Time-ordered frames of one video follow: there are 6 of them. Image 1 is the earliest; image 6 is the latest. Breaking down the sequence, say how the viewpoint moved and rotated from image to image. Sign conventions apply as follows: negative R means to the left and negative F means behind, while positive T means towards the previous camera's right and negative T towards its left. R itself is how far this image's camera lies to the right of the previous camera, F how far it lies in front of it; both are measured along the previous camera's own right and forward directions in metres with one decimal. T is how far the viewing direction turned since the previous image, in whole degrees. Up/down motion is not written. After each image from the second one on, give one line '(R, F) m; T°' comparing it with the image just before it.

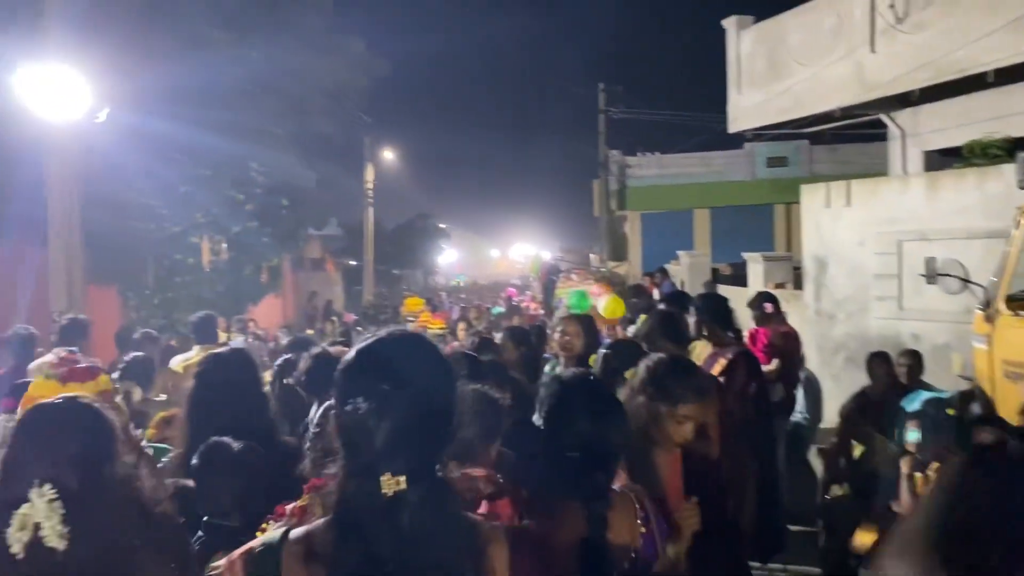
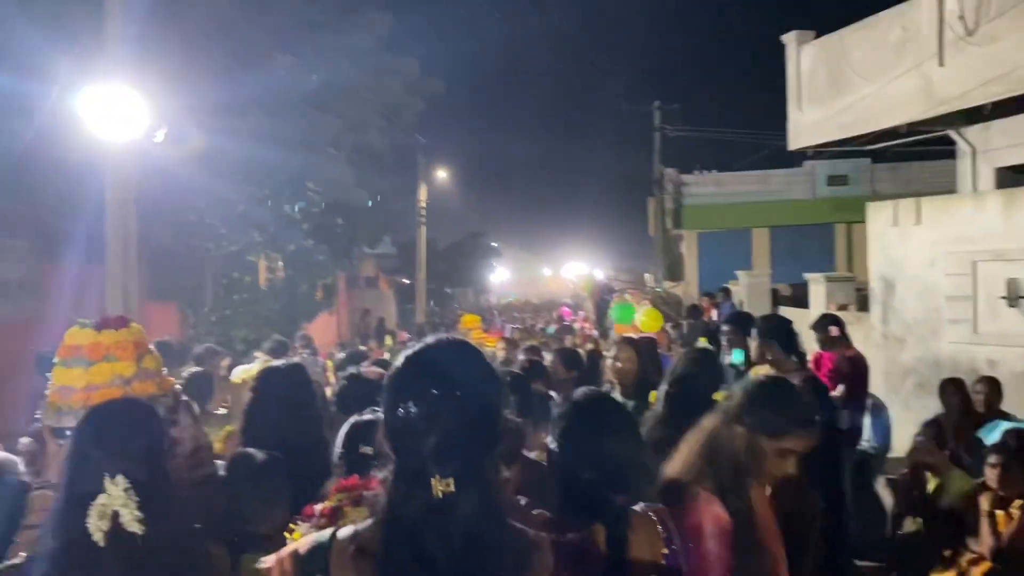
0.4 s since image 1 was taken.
(0.0, +0.1) m; -4°
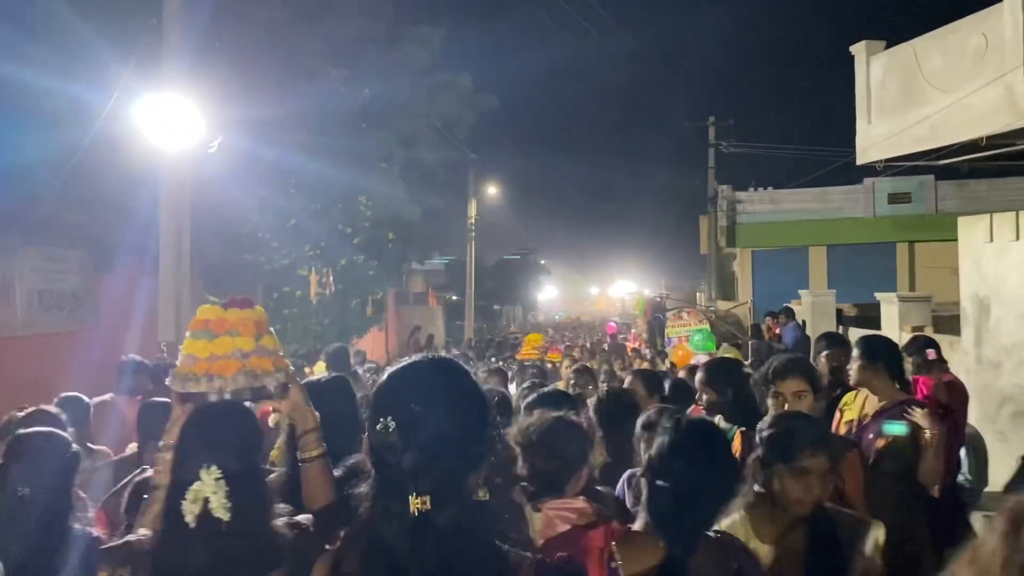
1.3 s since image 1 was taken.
(-0.1, +0.3) m; -4°
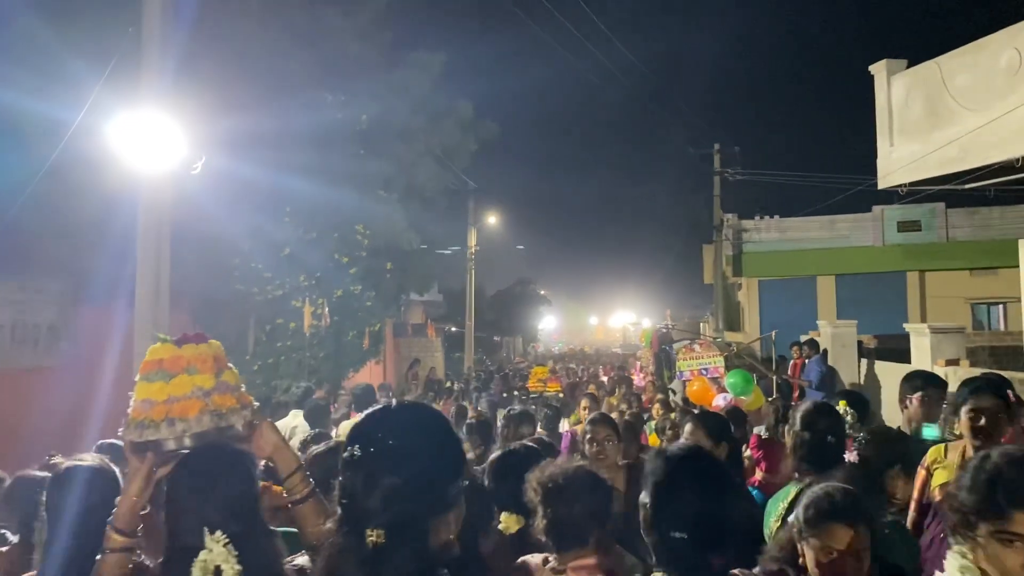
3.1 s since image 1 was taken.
(-0.1, +0.6) m; 0°
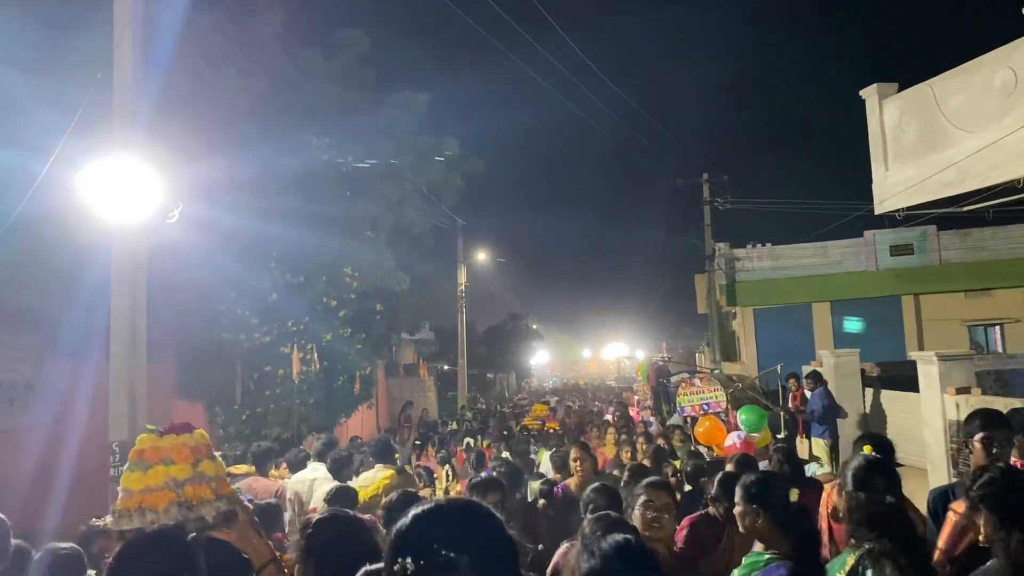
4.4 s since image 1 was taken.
(0.0, +0.3) m; +1°
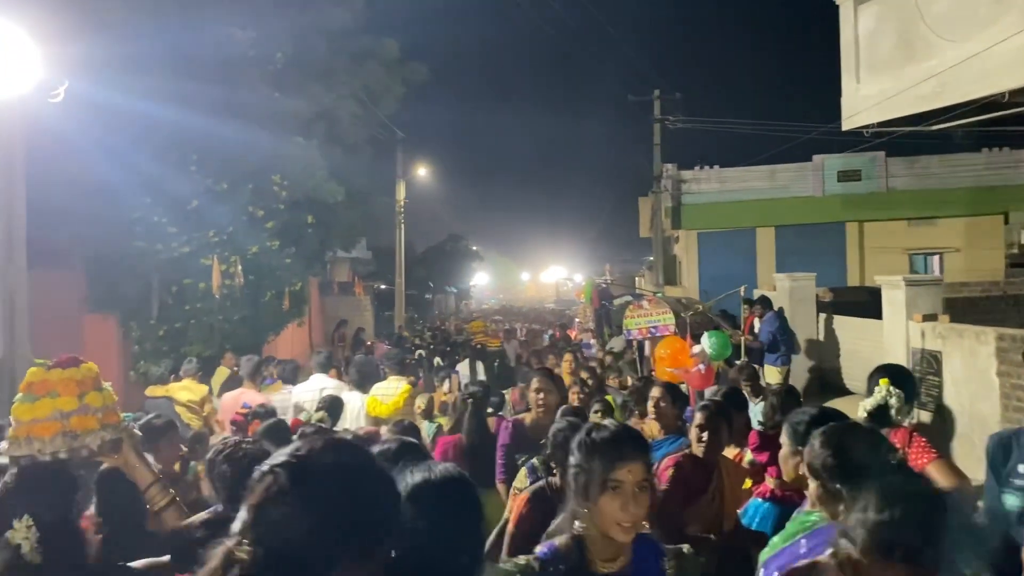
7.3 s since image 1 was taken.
(-0.1, +0.8) m; +5°
